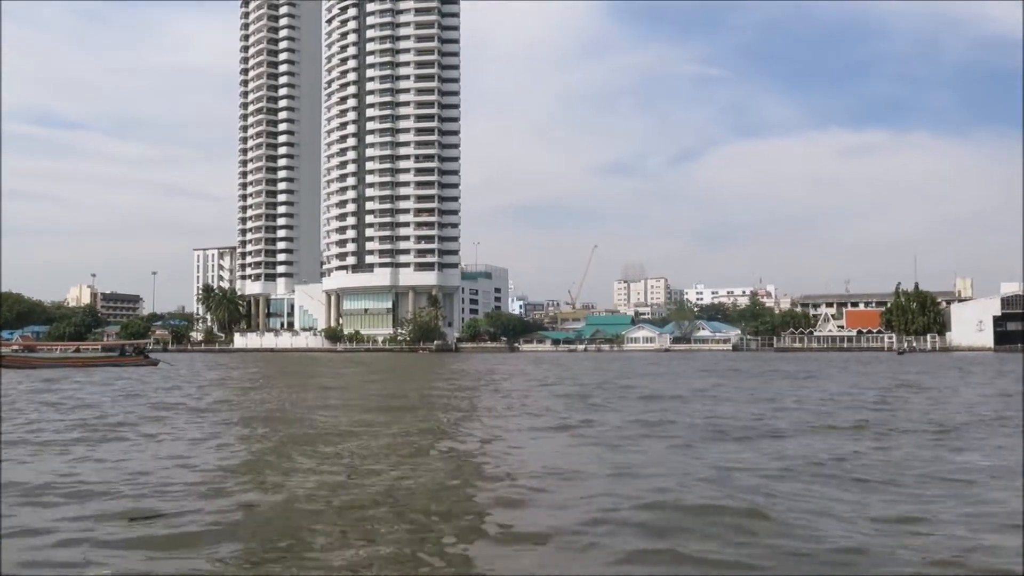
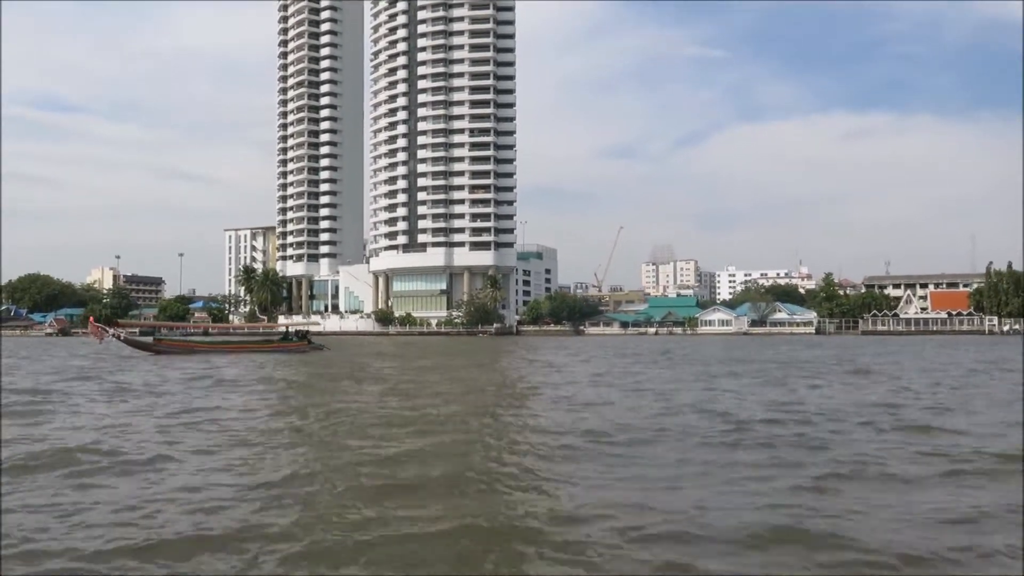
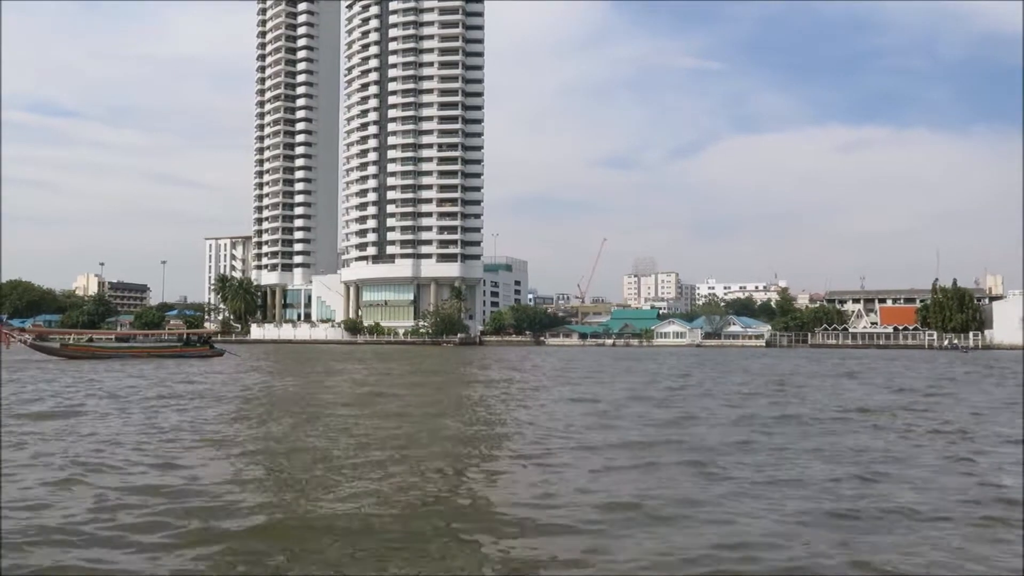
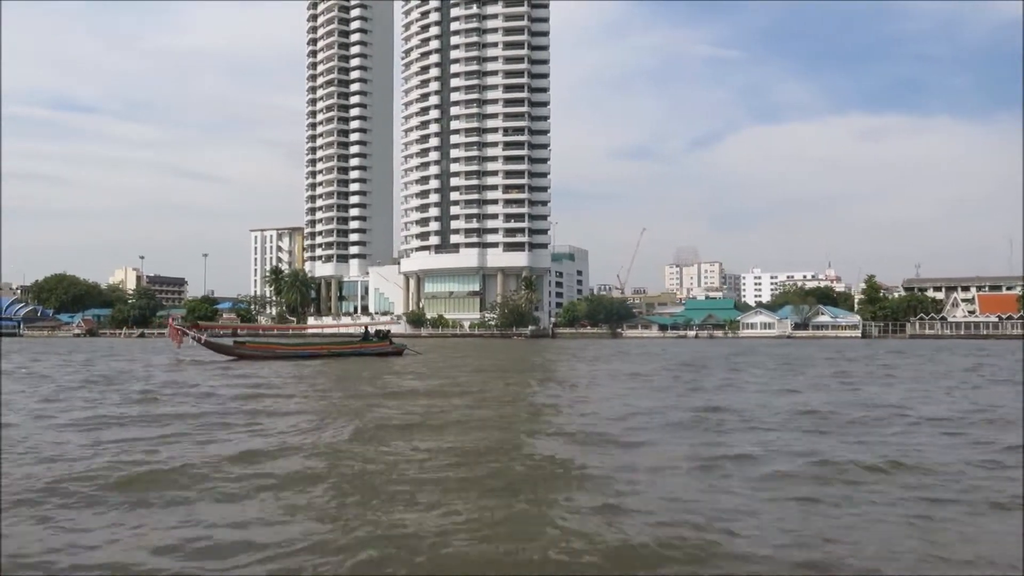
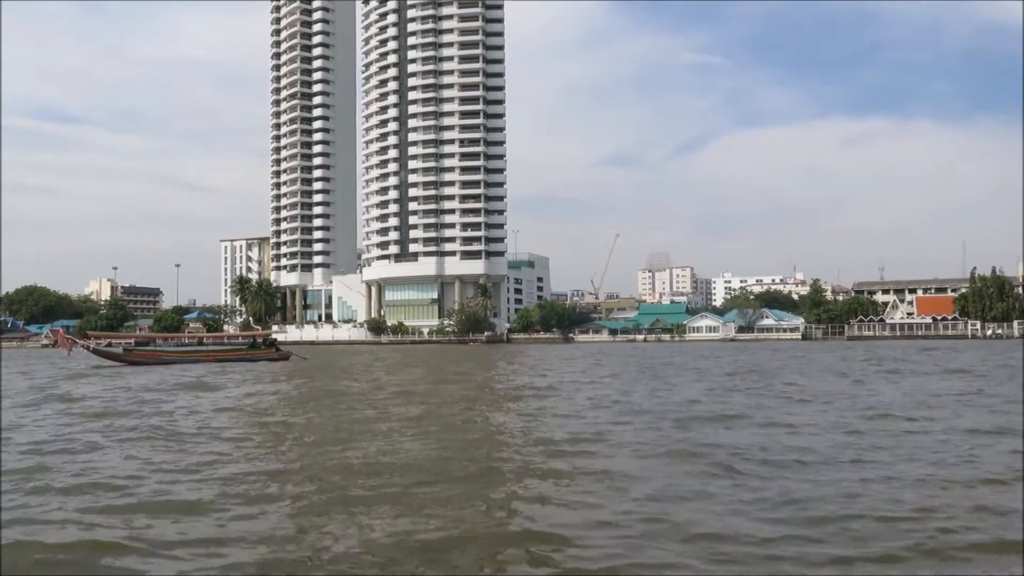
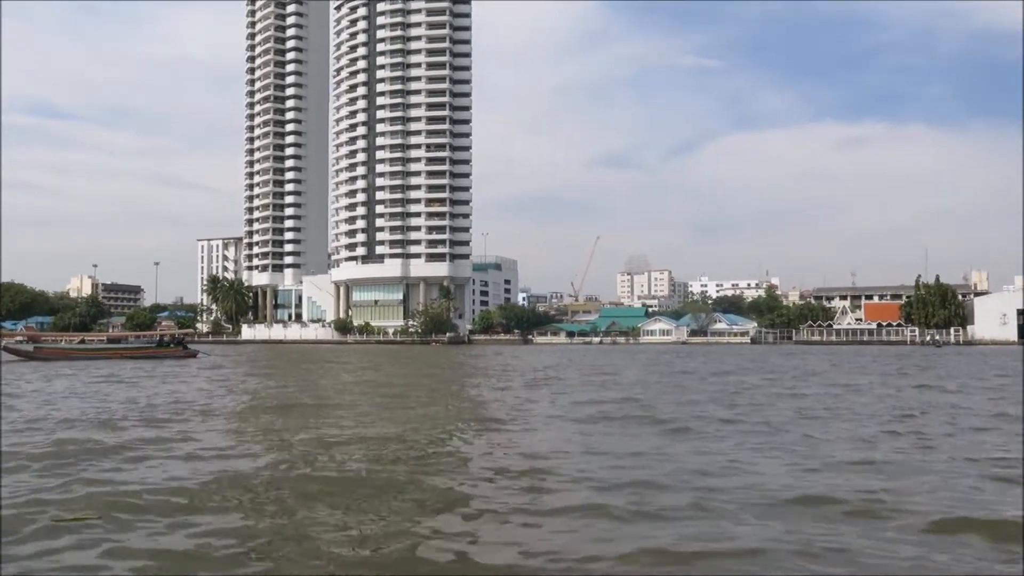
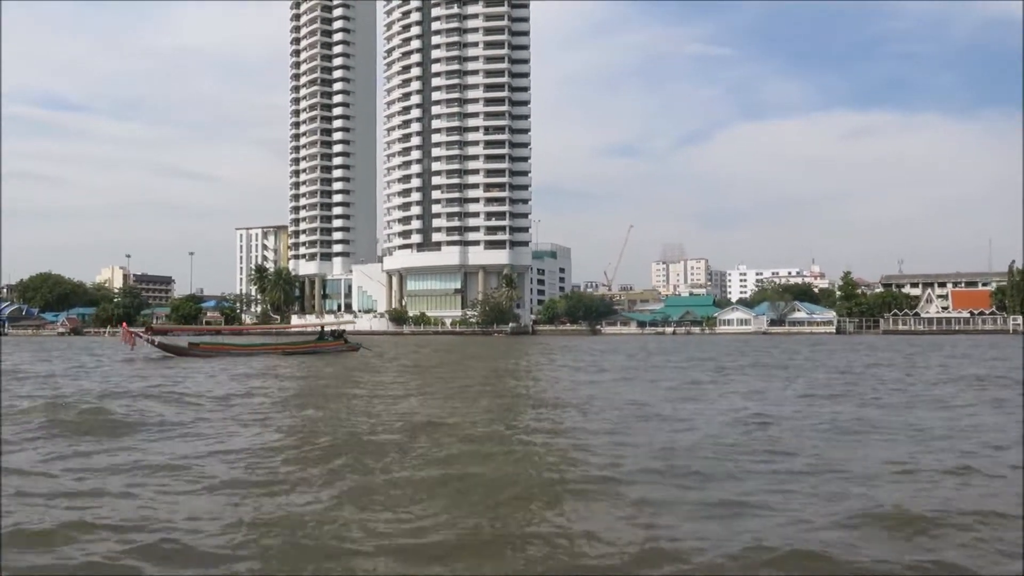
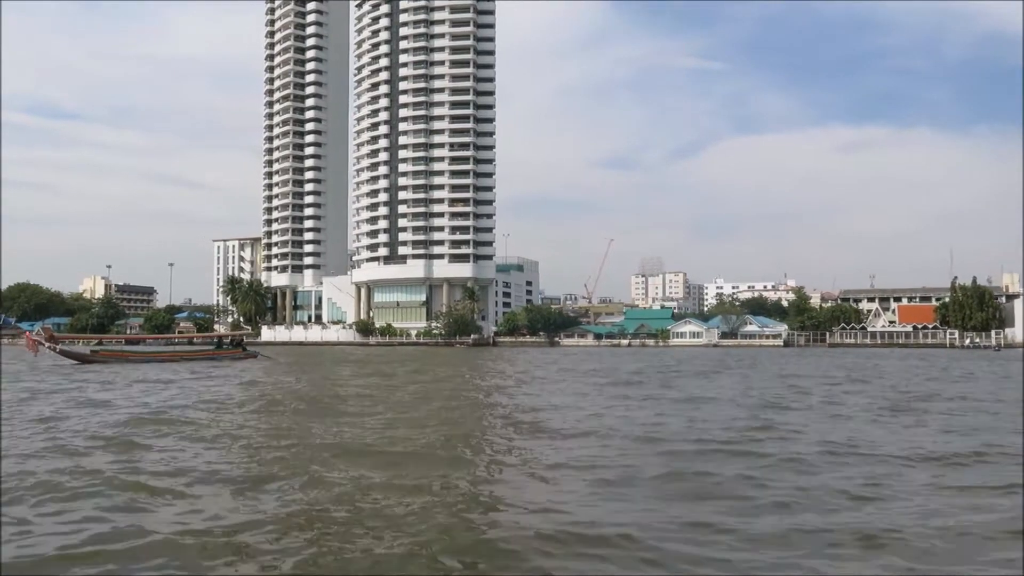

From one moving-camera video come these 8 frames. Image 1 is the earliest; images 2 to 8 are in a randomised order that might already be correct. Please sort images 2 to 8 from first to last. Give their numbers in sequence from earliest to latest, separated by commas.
6, 3, 8, 5, 2, 7, 4
